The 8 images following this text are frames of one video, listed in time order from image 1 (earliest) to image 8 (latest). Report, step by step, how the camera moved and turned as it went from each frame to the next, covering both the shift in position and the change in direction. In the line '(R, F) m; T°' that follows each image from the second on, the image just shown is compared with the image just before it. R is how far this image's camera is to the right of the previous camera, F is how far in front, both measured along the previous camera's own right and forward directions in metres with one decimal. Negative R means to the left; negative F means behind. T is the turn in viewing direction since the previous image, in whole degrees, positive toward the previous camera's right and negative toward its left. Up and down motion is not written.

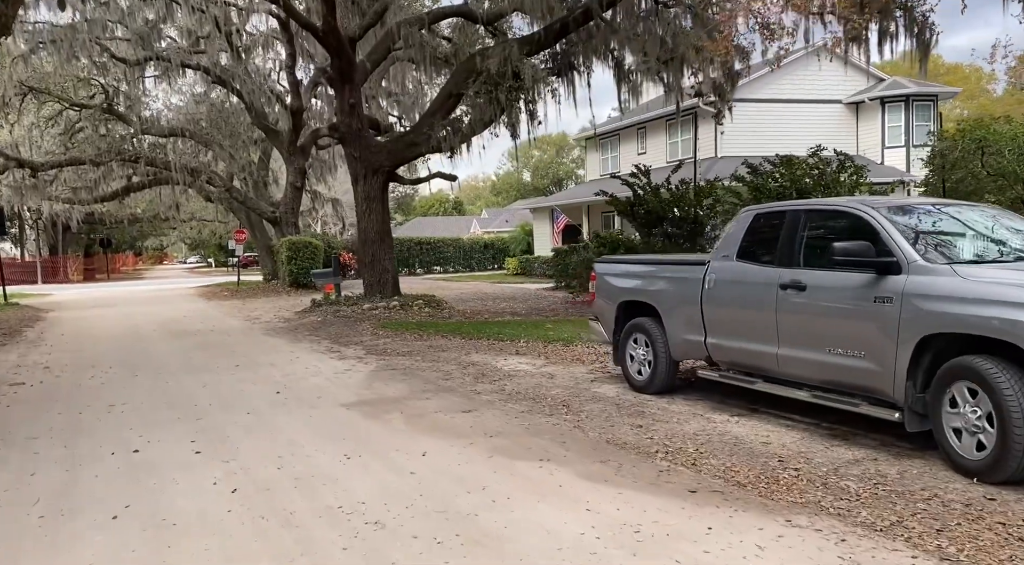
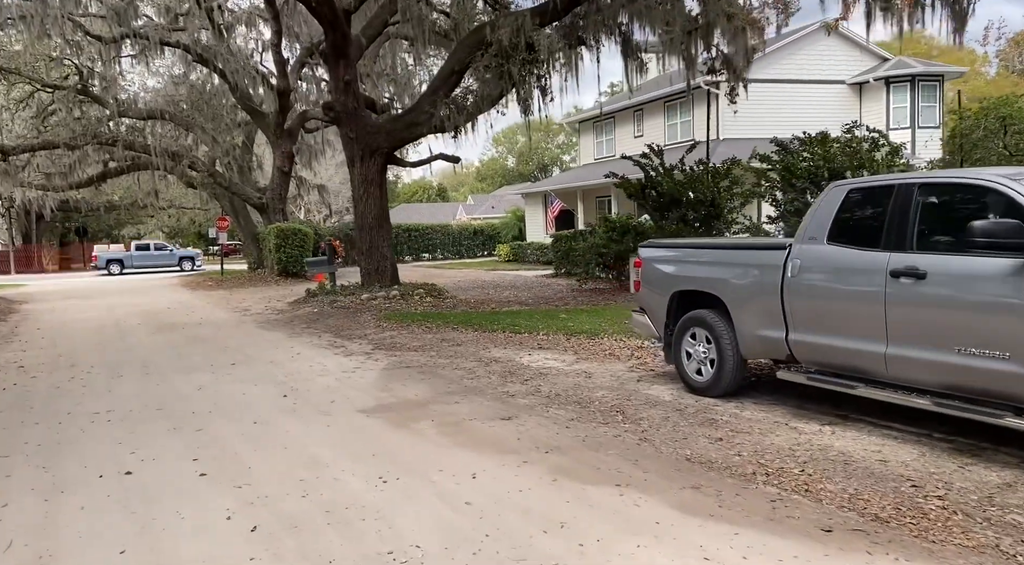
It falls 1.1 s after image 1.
(-0.5, +0.8) m; +1°
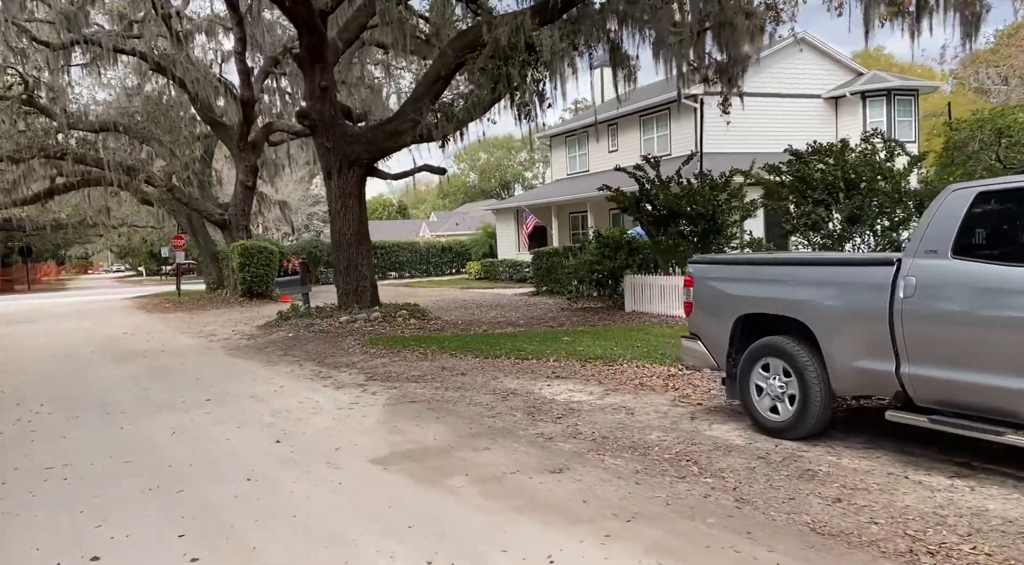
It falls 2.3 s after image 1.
(-0.6, +1.0) m; +3°
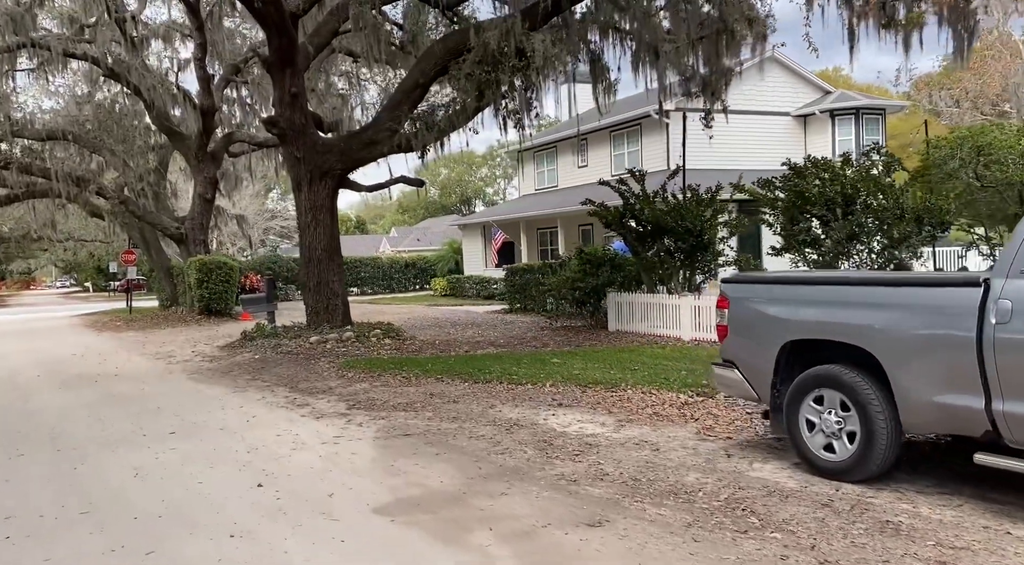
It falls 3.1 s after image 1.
(-0.4, +0.7) m; +3°
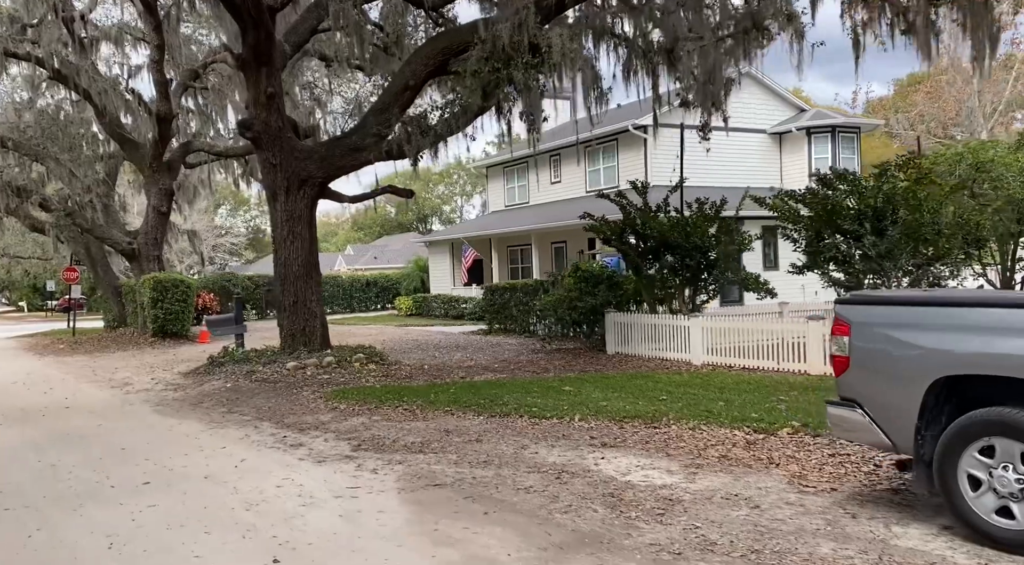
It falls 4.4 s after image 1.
(-0.7, +1.0) m; +4°
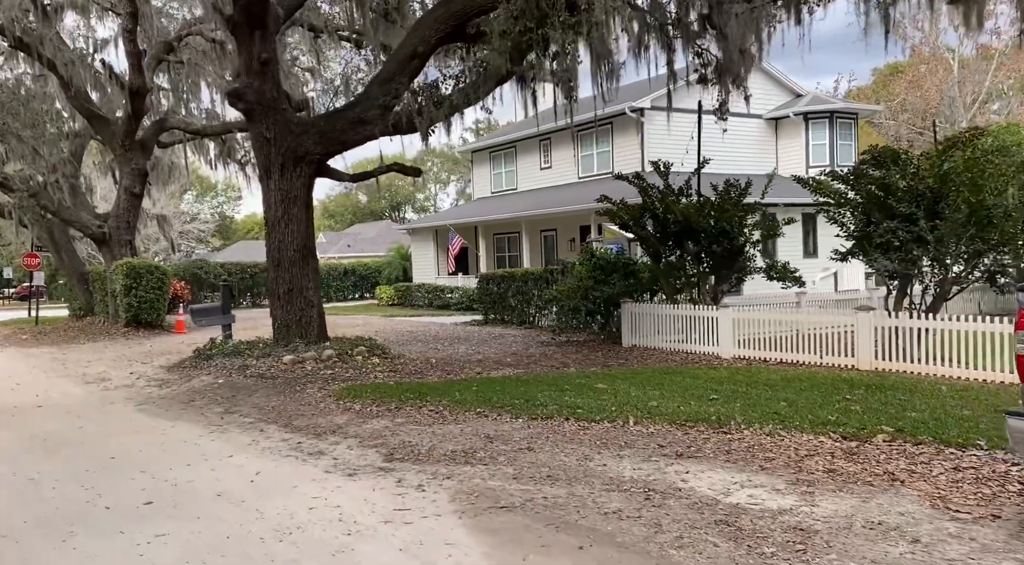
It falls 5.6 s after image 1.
(-0.7, +0.9) m; +2°
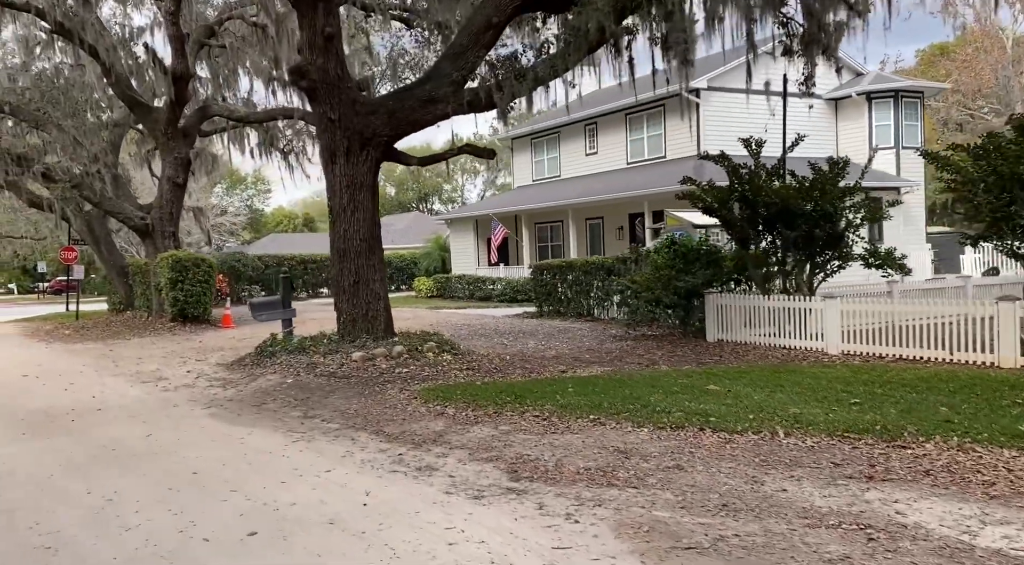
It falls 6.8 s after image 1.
(-0.8, +0.9) m; -2°
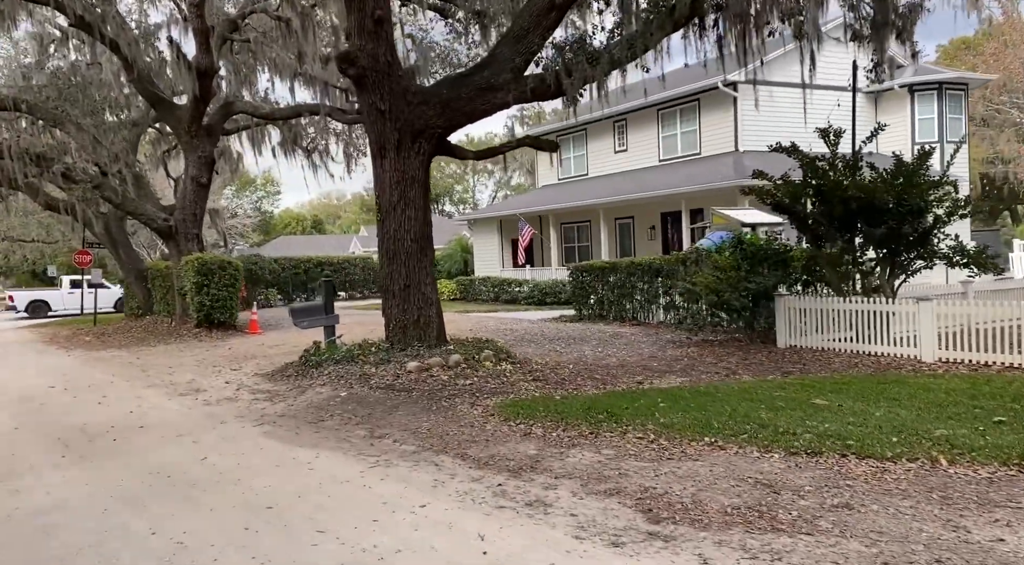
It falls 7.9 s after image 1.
(-0.7, +0.8) m; 0°
